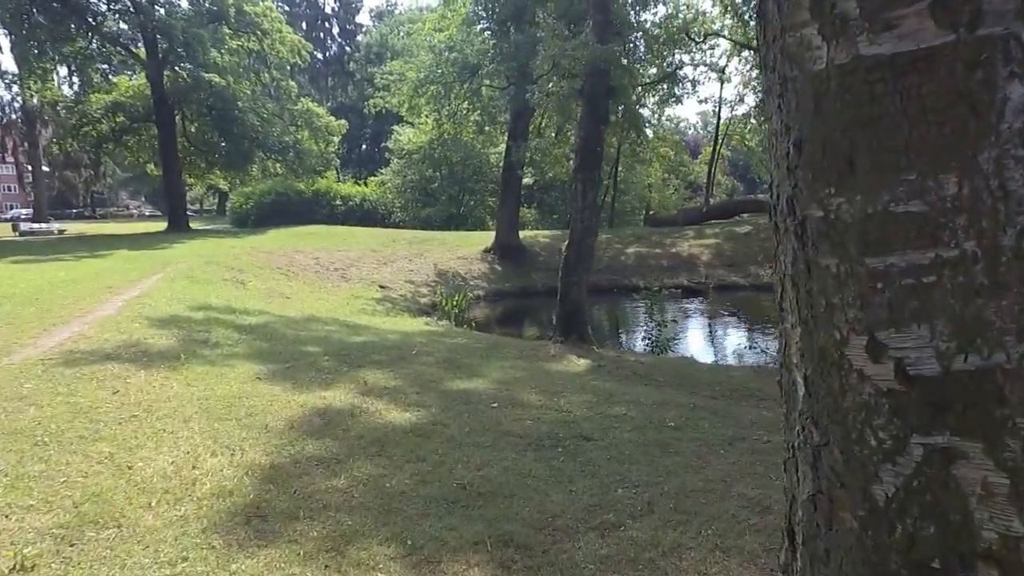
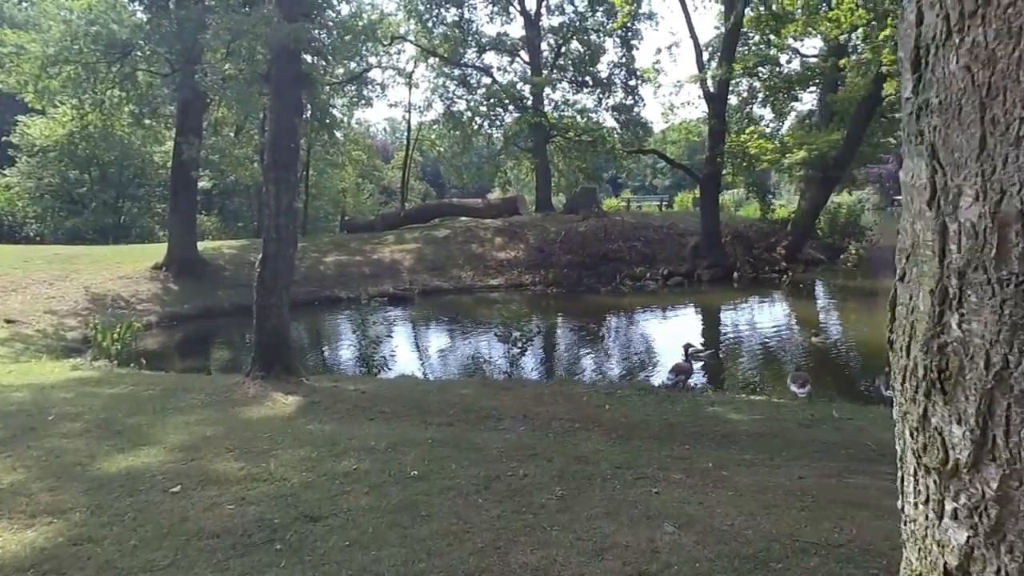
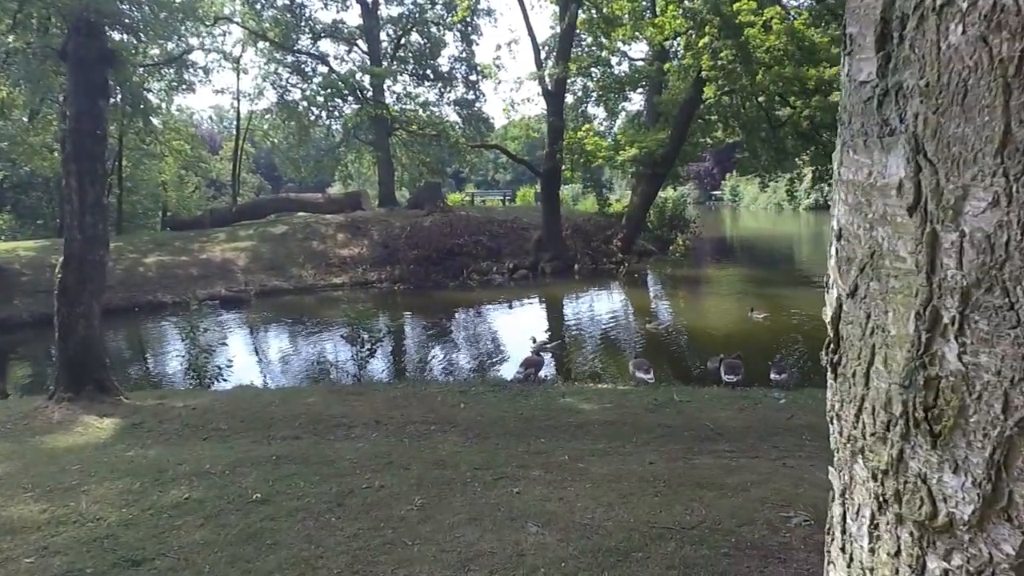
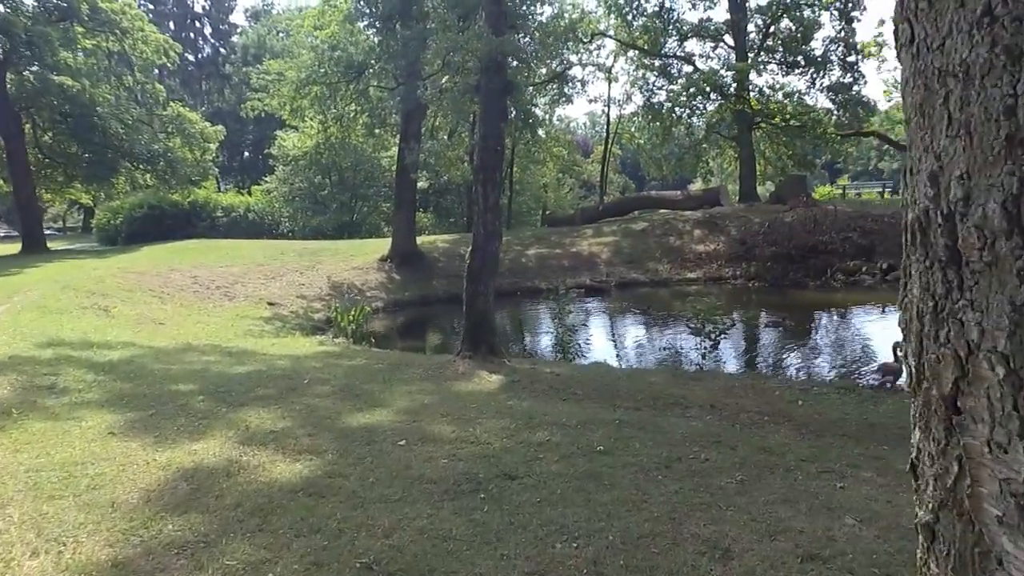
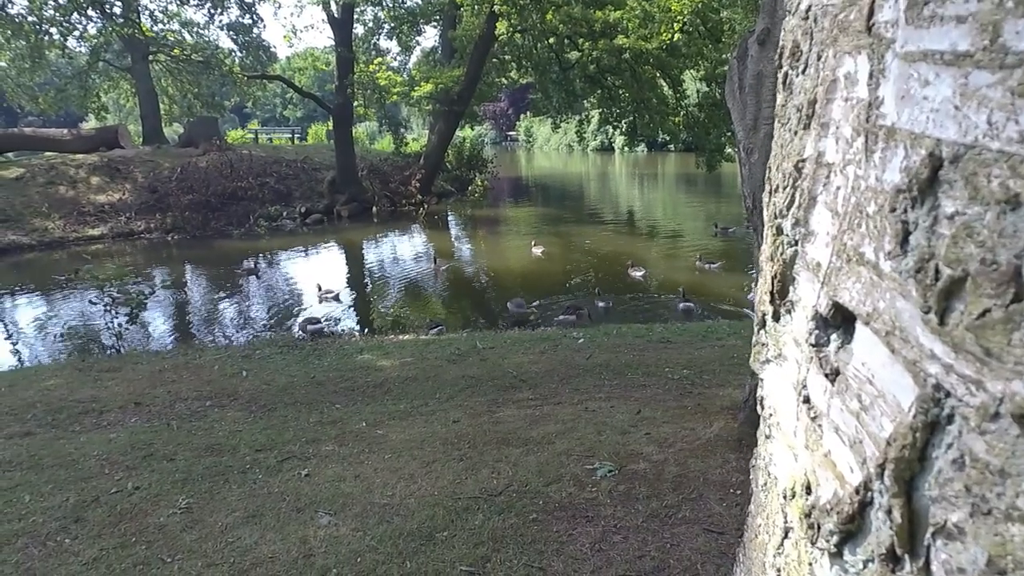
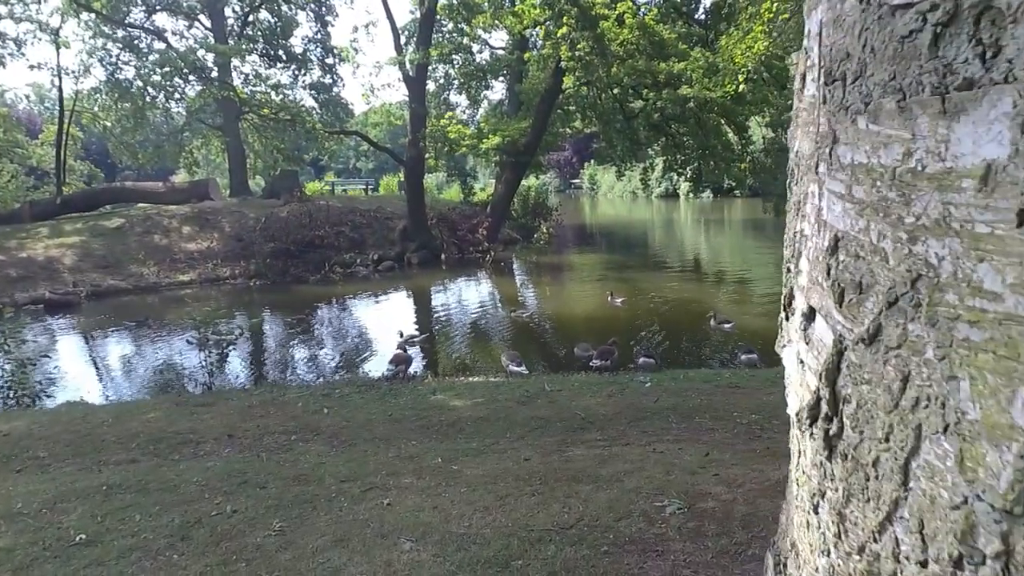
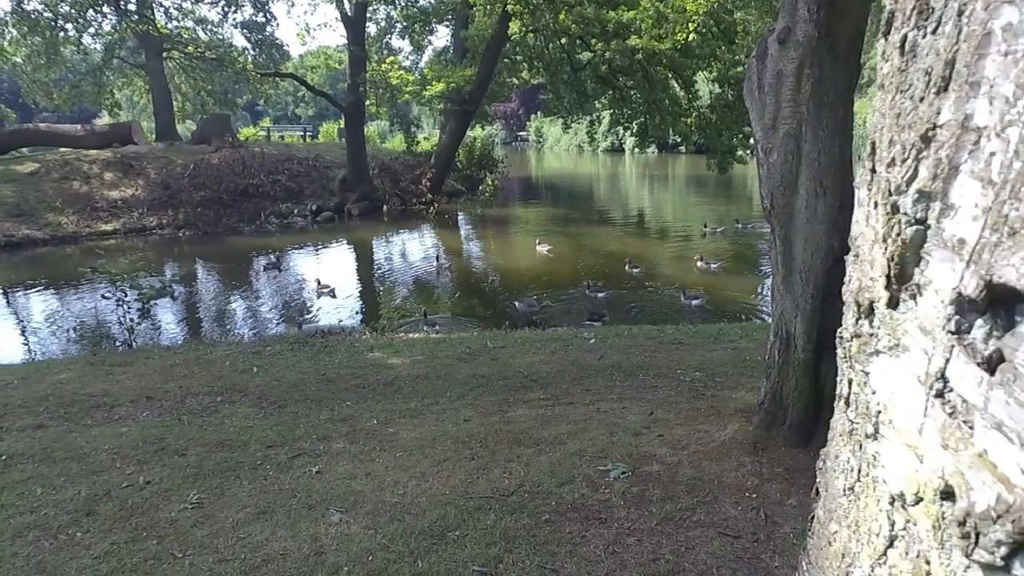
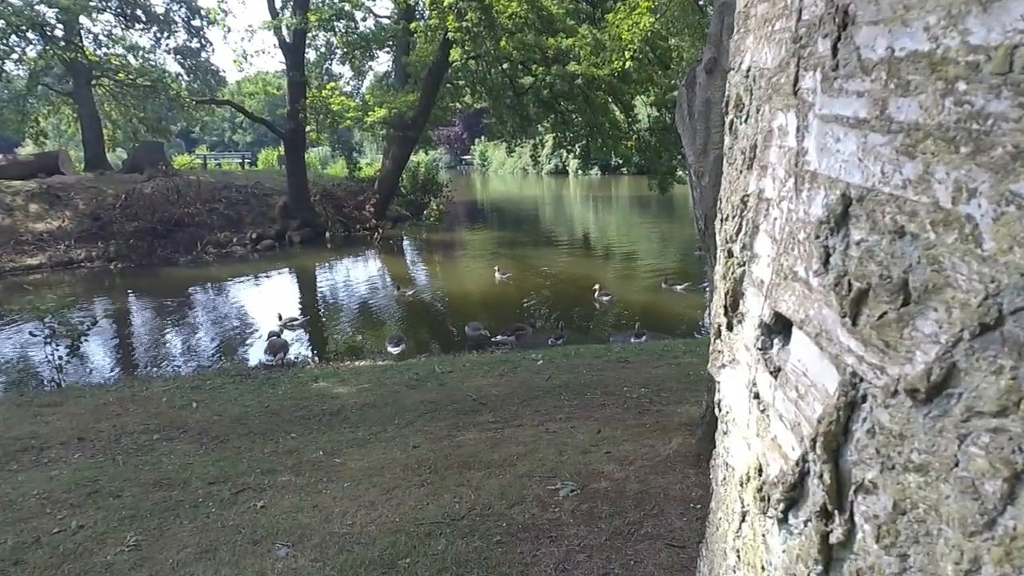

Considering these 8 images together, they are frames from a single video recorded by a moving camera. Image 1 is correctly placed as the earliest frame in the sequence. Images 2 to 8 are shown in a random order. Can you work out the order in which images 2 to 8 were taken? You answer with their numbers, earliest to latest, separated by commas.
4, 2, 3, 6, 8, 5, 7
